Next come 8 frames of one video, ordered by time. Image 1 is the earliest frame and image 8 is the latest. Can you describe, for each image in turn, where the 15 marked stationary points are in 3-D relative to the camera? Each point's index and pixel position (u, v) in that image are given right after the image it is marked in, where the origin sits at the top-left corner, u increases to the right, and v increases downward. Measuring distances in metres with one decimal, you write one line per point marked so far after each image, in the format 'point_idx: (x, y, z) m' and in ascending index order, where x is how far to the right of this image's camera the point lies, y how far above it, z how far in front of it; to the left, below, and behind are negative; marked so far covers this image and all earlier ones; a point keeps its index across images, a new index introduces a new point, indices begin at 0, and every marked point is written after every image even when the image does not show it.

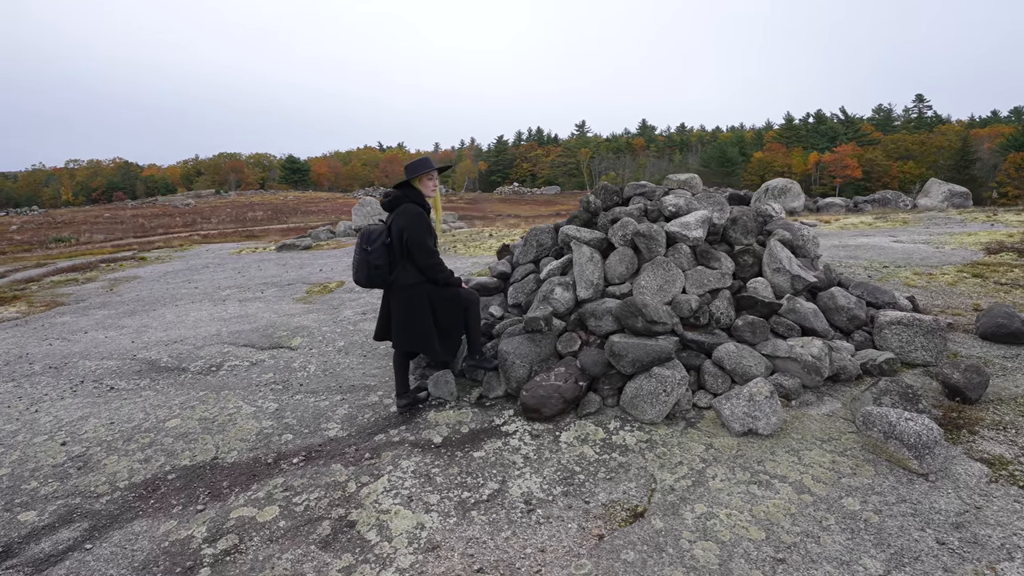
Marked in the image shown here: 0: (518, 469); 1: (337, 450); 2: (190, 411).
0: (0.0, -1.6, +4.7) m
1: (-1.8, -1.7, +5.4) m
2: (-4.1, -1.5, +6.5) m
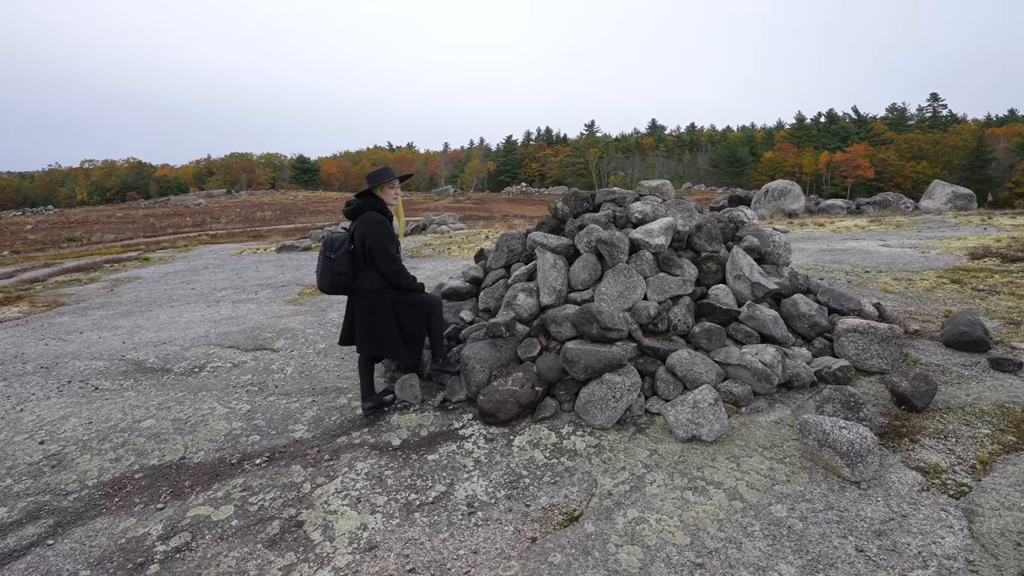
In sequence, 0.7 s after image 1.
0: (-0.4, -1.7, +4.8) m
1: (-2.3, -1.7, +5.6) m
2: (-4.5, -1.6, +6.7) m
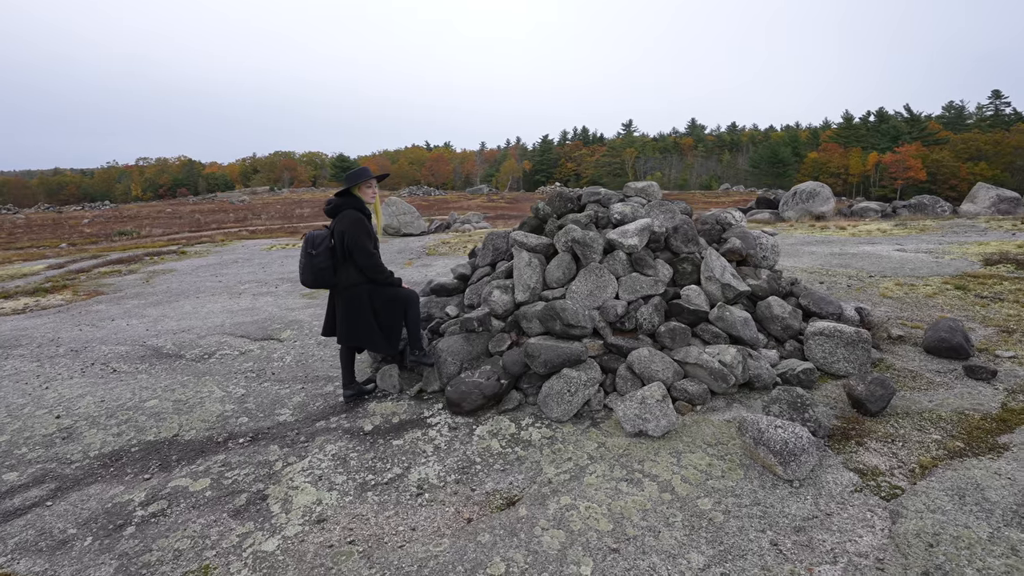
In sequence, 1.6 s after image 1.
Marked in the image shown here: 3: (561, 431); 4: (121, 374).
0: (-0.9, -1.7, +5.1) m
1: (-2.6, -1.6, +5.9) m
2: (-4.8, -1.5, +7.3) m
3: (+0.5, -1.4, +5.2) m
4: (-6.2, -1.4, +8.3) m
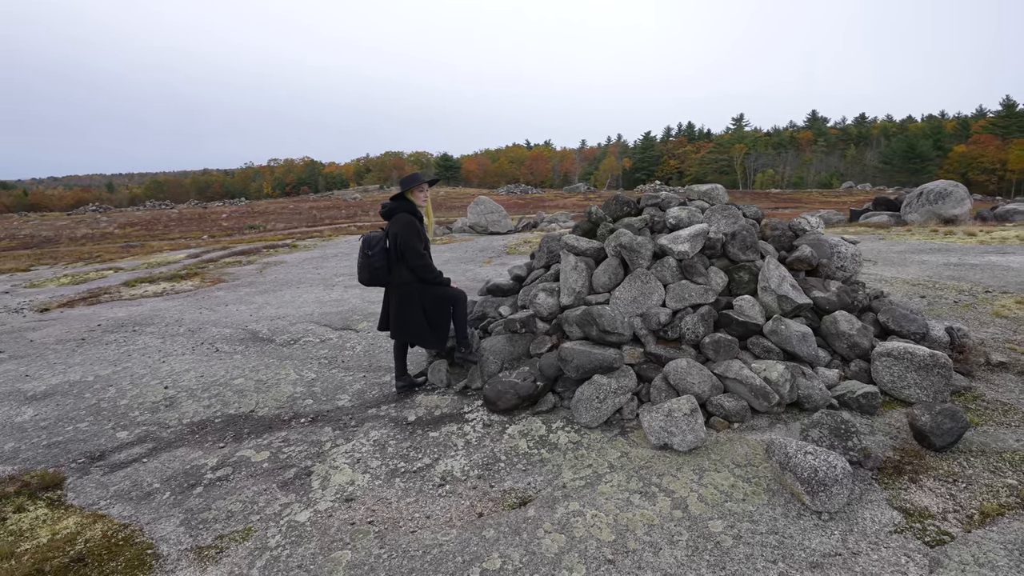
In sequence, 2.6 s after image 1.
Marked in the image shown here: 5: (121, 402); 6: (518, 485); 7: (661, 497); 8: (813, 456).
0: (-0.6, -1.7, +5.3) m
1: (-2.2, -1.6, +6.5) m
2: (-4.1, -1.3, +8.2) m
3: (+0.7, -1.5, +5.2) m
4: (-5.3, -1.2, +9.5) m
5: (-5.5, -1.6, +7.4) m
6: (+0.1, -1.8, +4.7) m
7: (+1.2, -1.7, +4.2) m
8: (+2.3, -1.3, +4.0) m
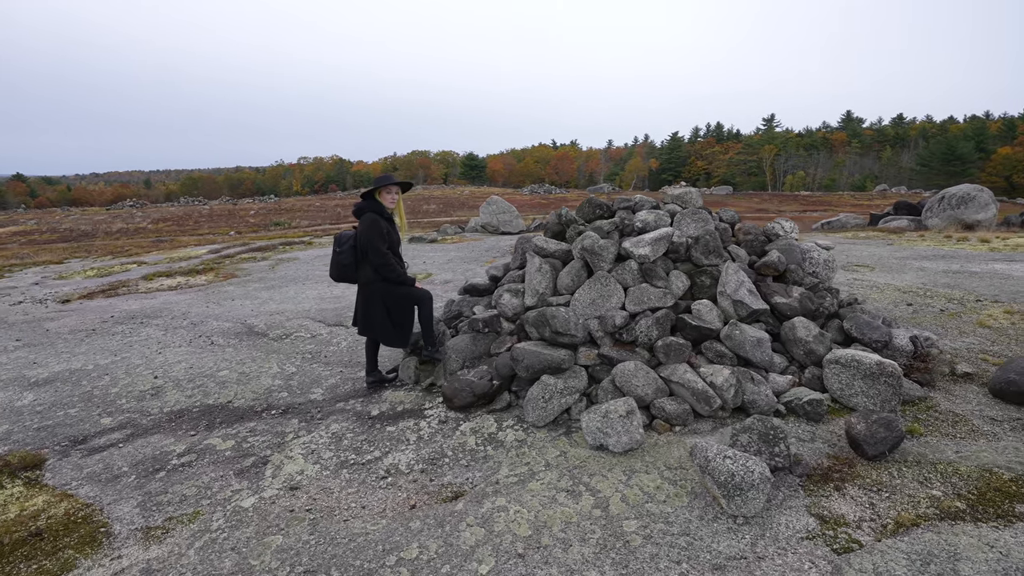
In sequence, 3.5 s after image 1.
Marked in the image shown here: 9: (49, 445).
0: (-1.1, -1.7, +5.5) m
1: (-2.7, -1.6, +6.7) m
2: (-4.4, -1.3, +8.5) m
3: (+0.2, -1.5, +5.3) m
4: (-5.6, -1.1, +9.9) m
5: (-6.0, -1.5, +7.8) m
6: (-0.5, -1.8, +4.8) m
7: (+0.6, -1.7, +4.3) m
8: (+1.7, -1.3, +4.0) m
9: (-5.5, -1.9, +6.2) m
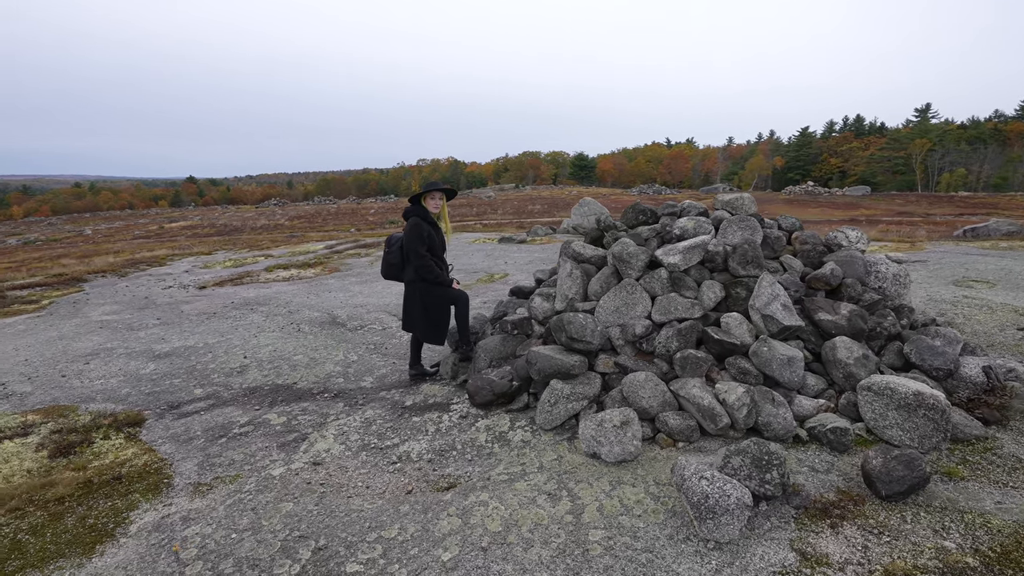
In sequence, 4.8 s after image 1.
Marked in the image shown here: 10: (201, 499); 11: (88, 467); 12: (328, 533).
0: (-1.0, -1.7, +5.9) m
1: (-2.3, -1.5, +7.4) m
2: (-3.6, -1.2, +9.5) m
3: (+0.3, -1.5, +5.4) m
4: (-4.5, -1.0, +11.1) m
5: (-5.3, -1.4, +9.1) m
6: (-0.5, -1.8, +5.1) m
7: (+0.4, -1.8, +4.3) m
8: (+1.5, -1.4, +3.9) m
9: (-5.2, -1.7, +7.5) m
10: (-2.9, -2.0, +4.9) m
11: (-4.6, -1.9, +5.6) m
12: (-1.5, -2.0, +4.3) m
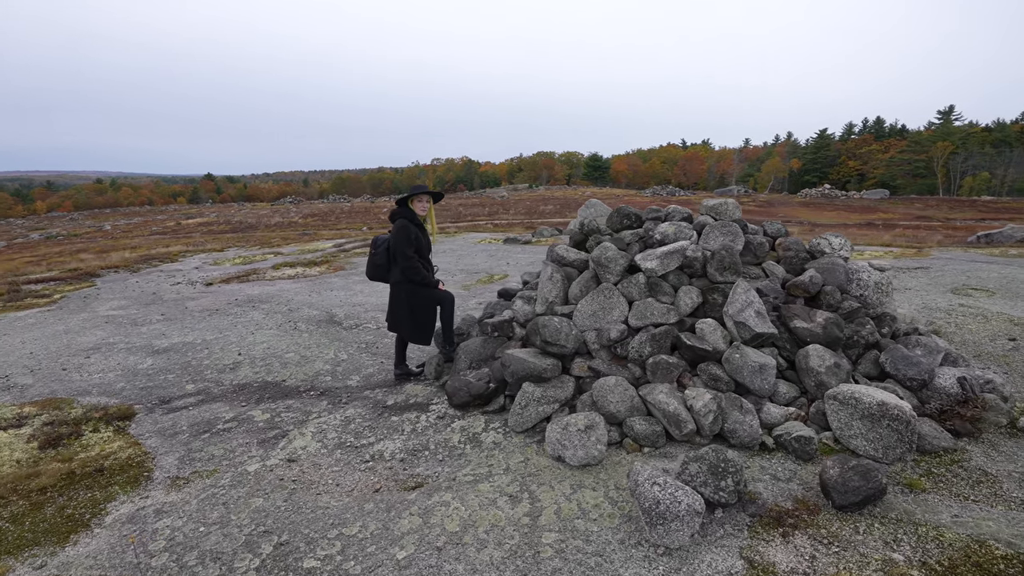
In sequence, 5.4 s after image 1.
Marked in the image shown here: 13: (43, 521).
0: (-1.3, -1.7, +6.0) m
1: (-2.5, -1.5, +7.5) m
2: (-3.8, -1.1, +9.6) m
3: (0.0, -1.6, +5.4) m
4: (-4.6, -0.9, +11.2) m
5: (-5.5, -1.3, +9.3) m
6: (-0.9, -1.8, +5.1) m
7: (+0.1, -1.8, +4.4) m
8: (+1.1, -1.5, +3.9) m
9: (-5.4, -1.7, +7.7) m
10: (-3.3, -2.0, +5.1) m
11: (-4.9, -1.9, +5.8) m
12: (-1.8, -2.0, +4.3) m
13: (-4.2, -2.1, +4.7) m
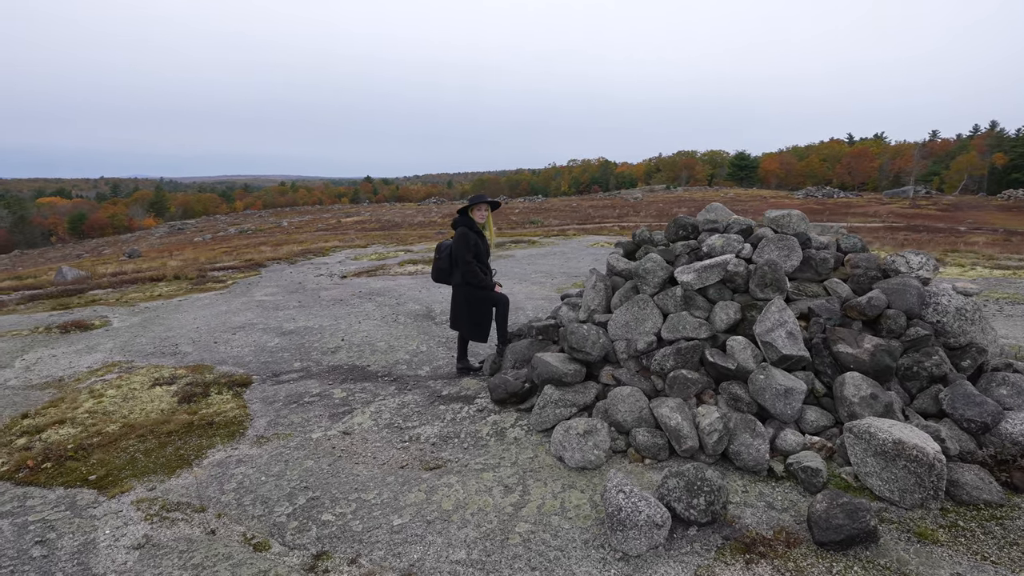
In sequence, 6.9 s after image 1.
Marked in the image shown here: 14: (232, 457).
0: (-0.9, -1.7, +6.6) m
1: (-1.7, -1.5, +8.4) m
2: (-2.4, -1.1, +10.8) m
3: (+0.2, -1.7, +5.8) m
4: (-2.8, -0.8, +12.6) m
5: (-4.1, -1.2, +10.9) m
6: (-0.7, -1.8, +5.7) m
7: (0.0, -1.9, +4.7) m
8: (+0.9, -1.6, +4.0) m
9: (-4.5, -1.5, +9.3) m
10: (-3.1, -1.9, +6.3) m
11: (-4.4, -1.8, +7.4) m
12: (-1.9, -2.0, +5.2) m
13: (-4.1, -2.0, +6.1) m
14: (-3.2, -2.0, +6.0) m
